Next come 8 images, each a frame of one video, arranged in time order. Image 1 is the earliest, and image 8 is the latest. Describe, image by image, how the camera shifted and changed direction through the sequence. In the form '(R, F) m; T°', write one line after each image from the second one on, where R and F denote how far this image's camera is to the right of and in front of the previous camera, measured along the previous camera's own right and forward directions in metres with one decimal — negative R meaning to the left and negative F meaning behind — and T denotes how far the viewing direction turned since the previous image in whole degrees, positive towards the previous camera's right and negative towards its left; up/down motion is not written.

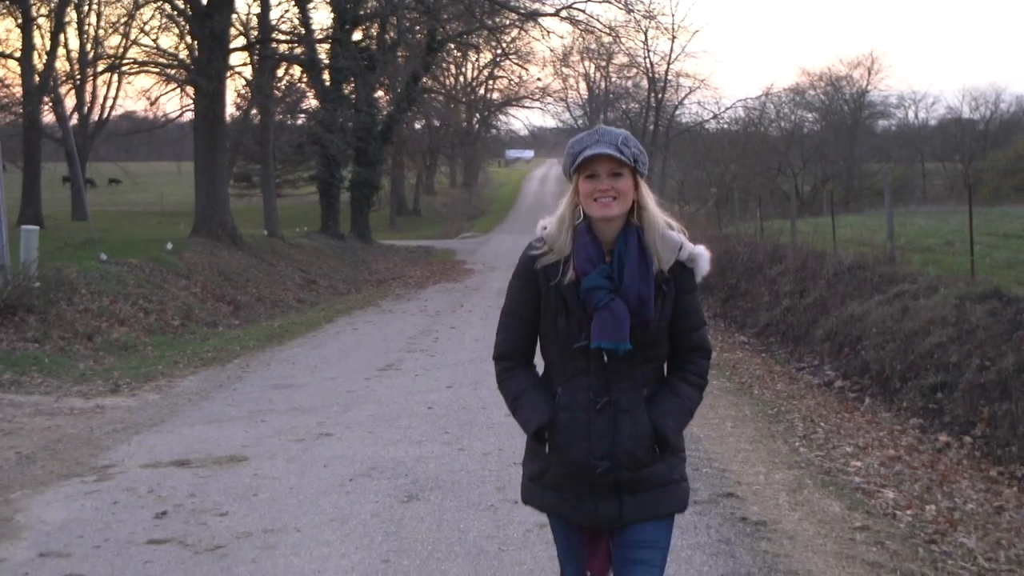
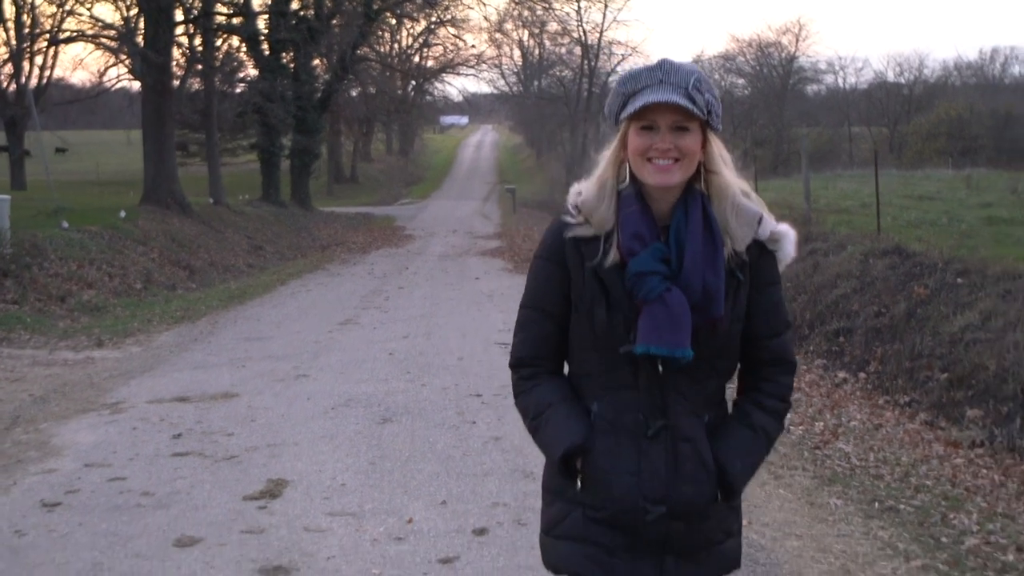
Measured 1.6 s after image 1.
(-0.1, -1.2) m; +2°
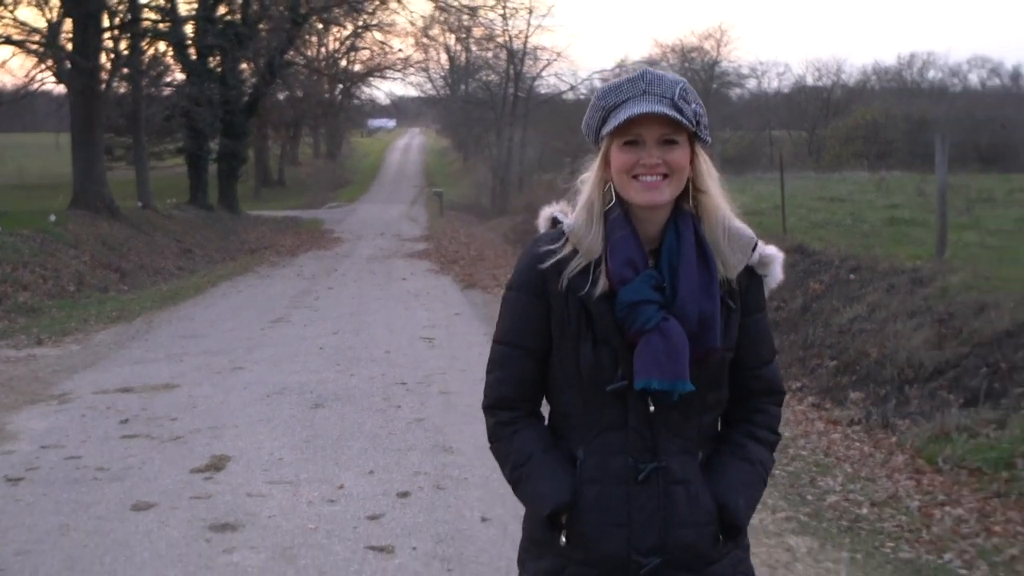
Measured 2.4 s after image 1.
(0.0, -0.7) m; +3°
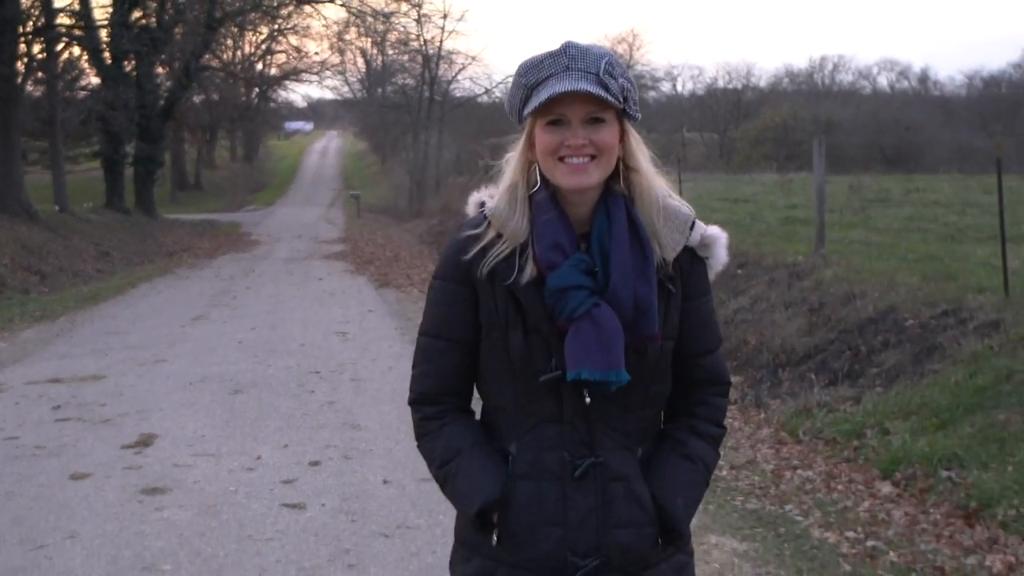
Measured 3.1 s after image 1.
(+0.1, -0.8) m; +3°
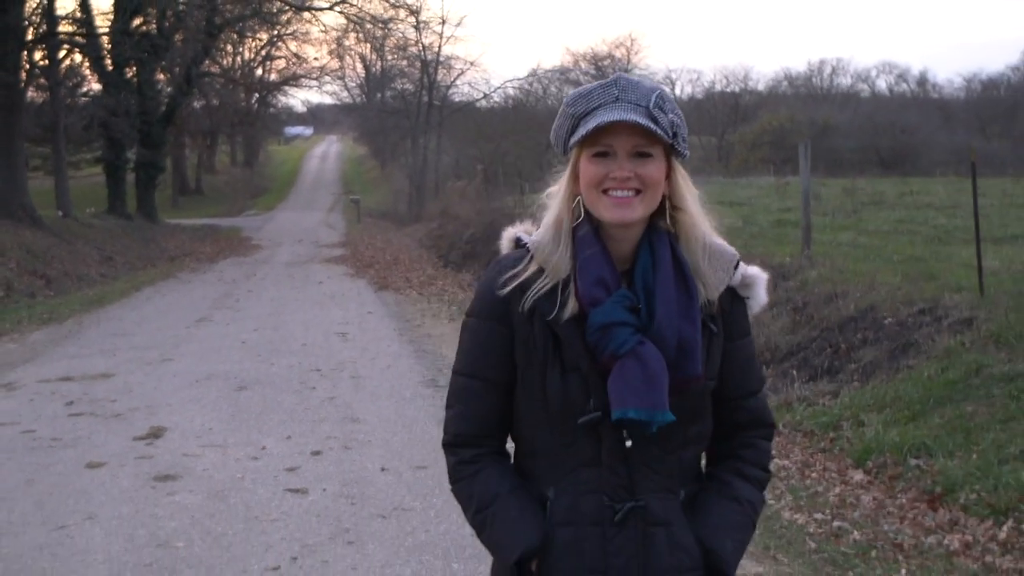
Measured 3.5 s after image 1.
(0.0, -0.4) m; 0°
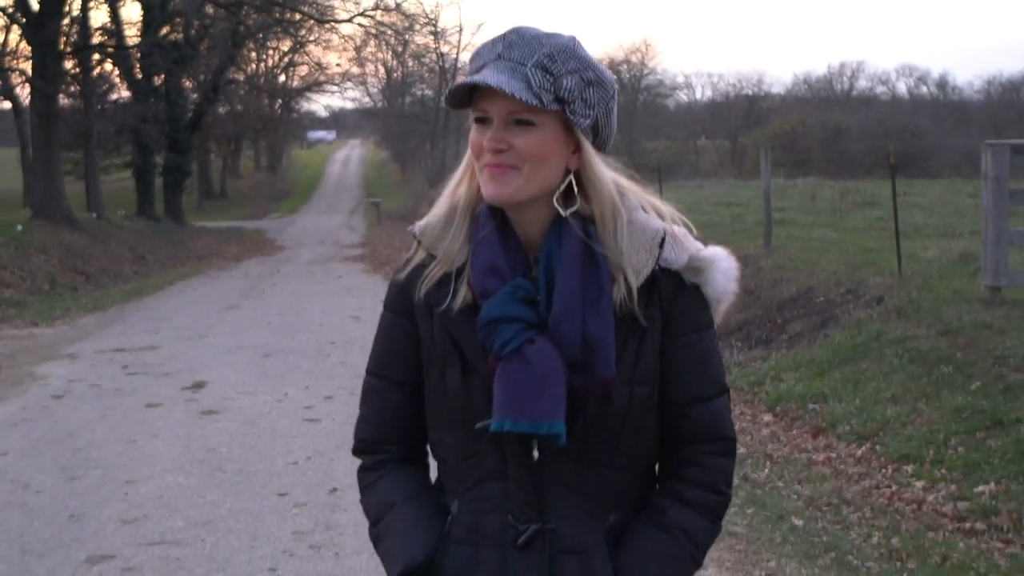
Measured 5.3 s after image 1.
(+0.3, -1.8) m; -1°
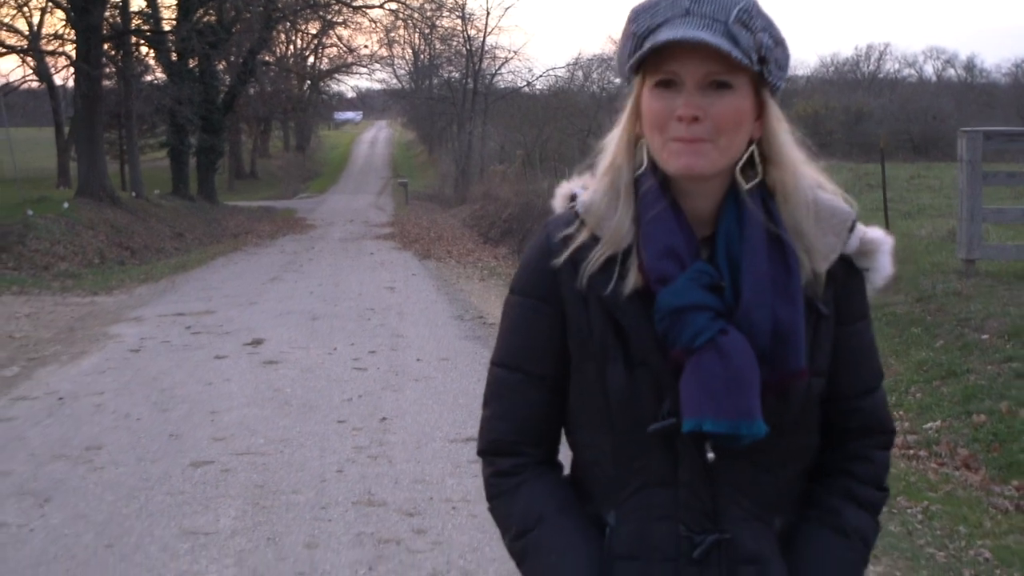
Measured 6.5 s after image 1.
(0.0, -1.2) m; -1°
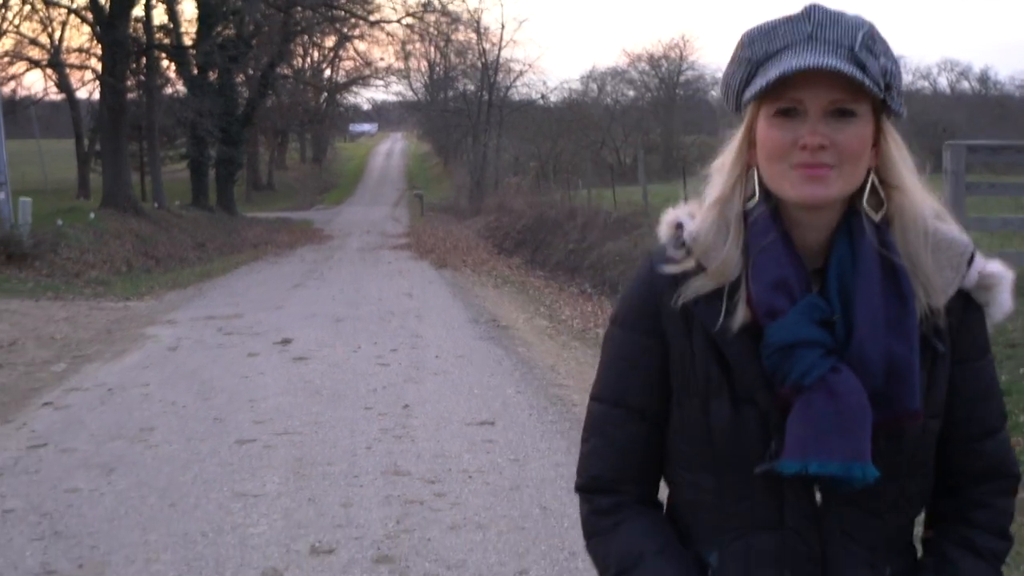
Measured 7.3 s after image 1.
(0.0, -0.8) m; -1°
